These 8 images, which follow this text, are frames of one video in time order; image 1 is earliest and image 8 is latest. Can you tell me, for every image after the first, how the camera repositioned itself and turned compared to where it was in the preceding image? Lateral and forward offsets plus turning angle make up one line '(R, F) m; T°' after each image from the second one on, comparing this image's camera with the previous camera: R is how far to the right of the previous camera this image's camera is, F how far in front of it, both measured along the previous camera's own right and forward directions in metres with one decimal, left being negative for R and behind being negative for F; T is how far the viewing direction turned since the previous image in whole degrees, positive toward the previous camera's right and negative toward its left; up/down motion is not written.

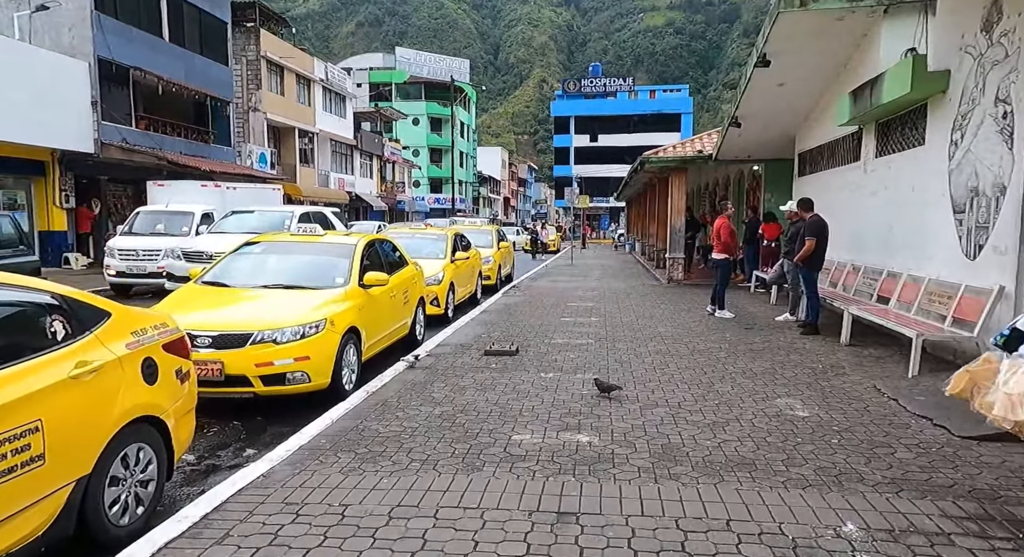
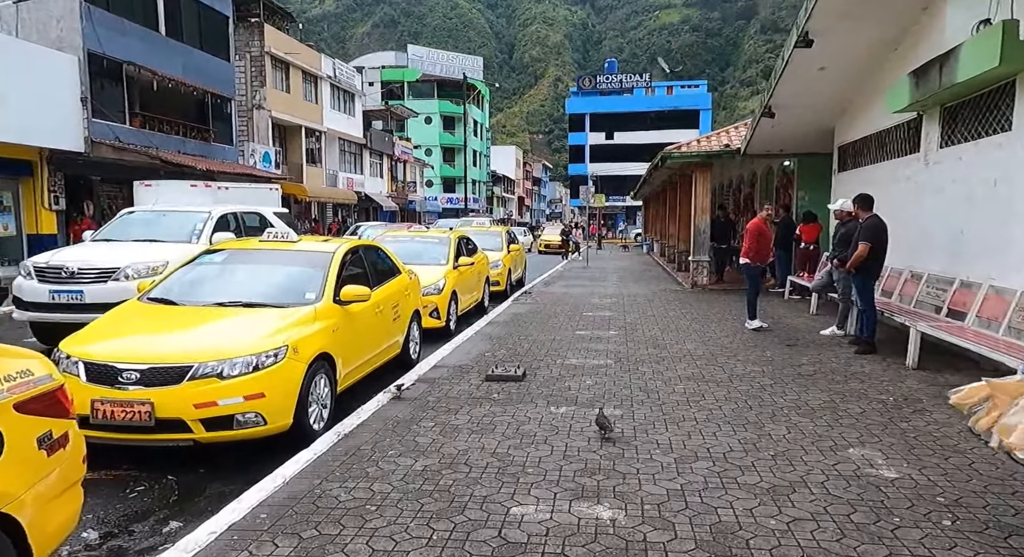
(+0.1, +1.1) m; -1°
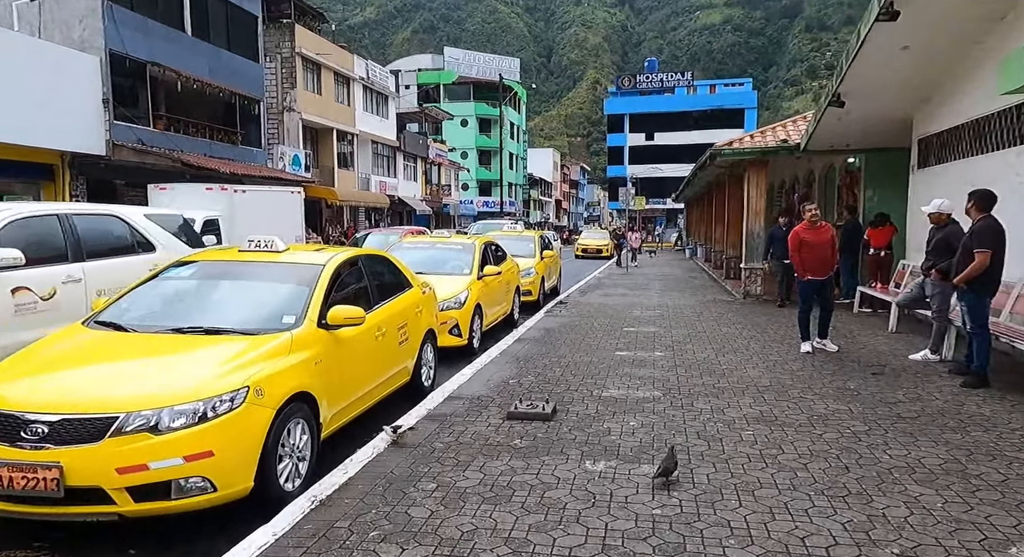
(+0.1, +1.2) m; -3°
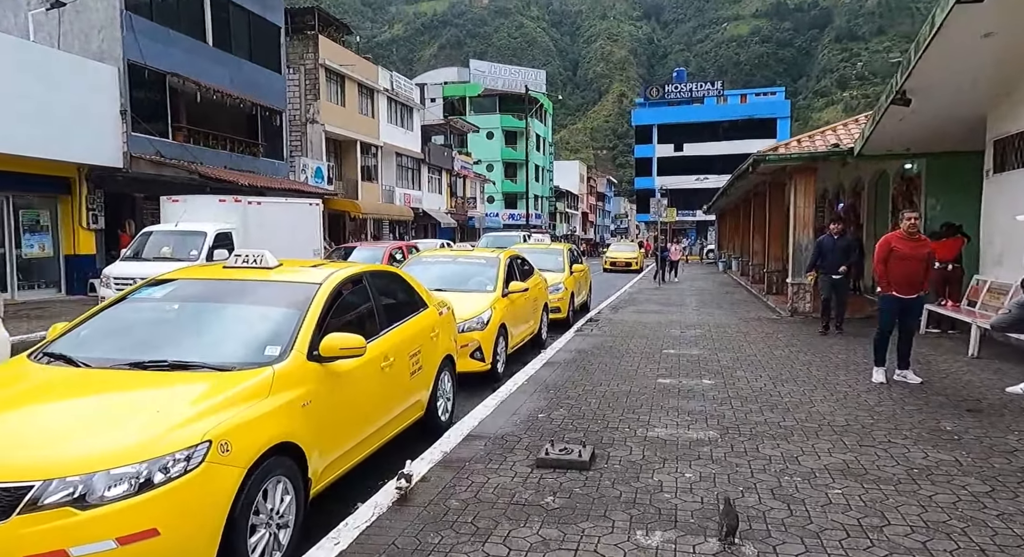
(0.0, +0.9) m; -2°
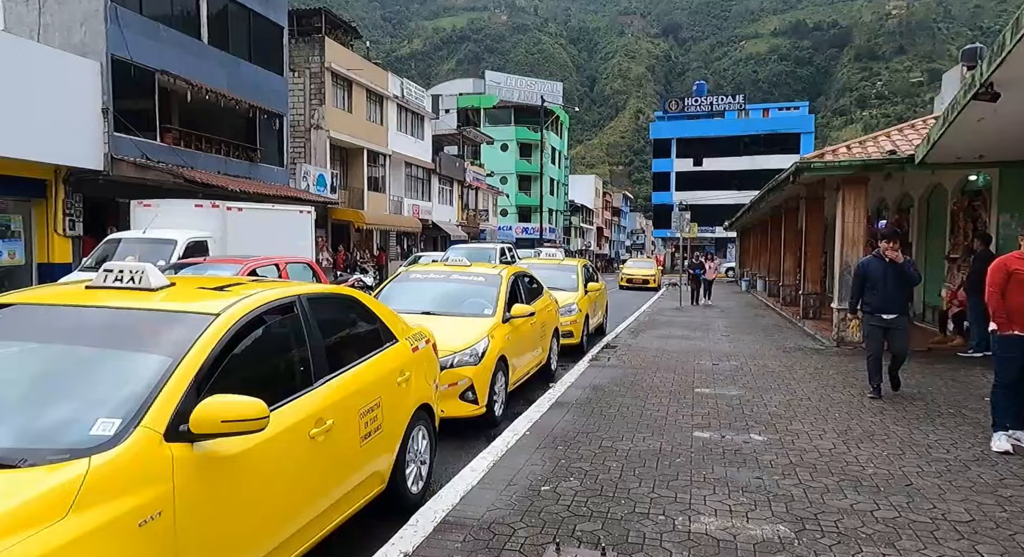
(+0.1, +1.5) m; -1°
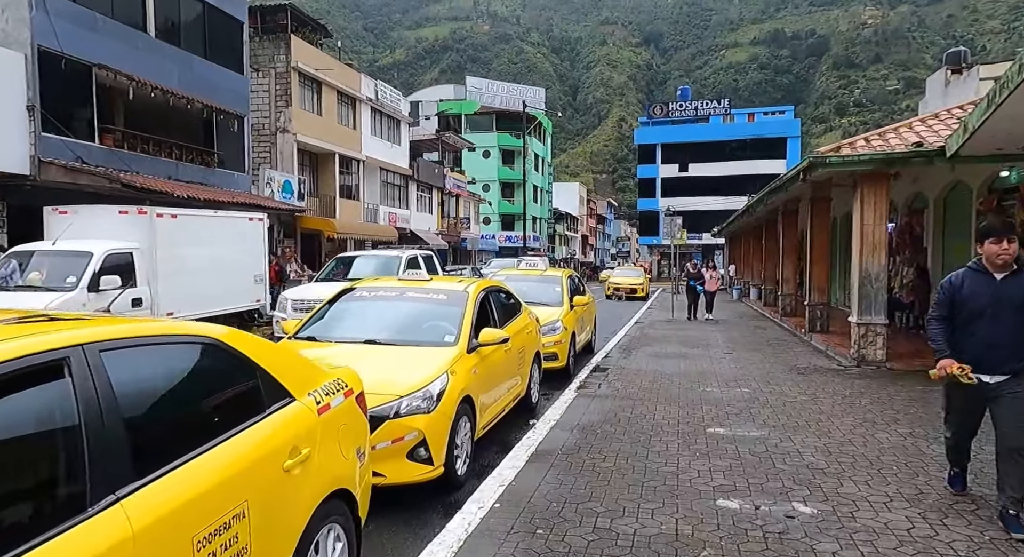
(+0.2, +1.5) m; +1°
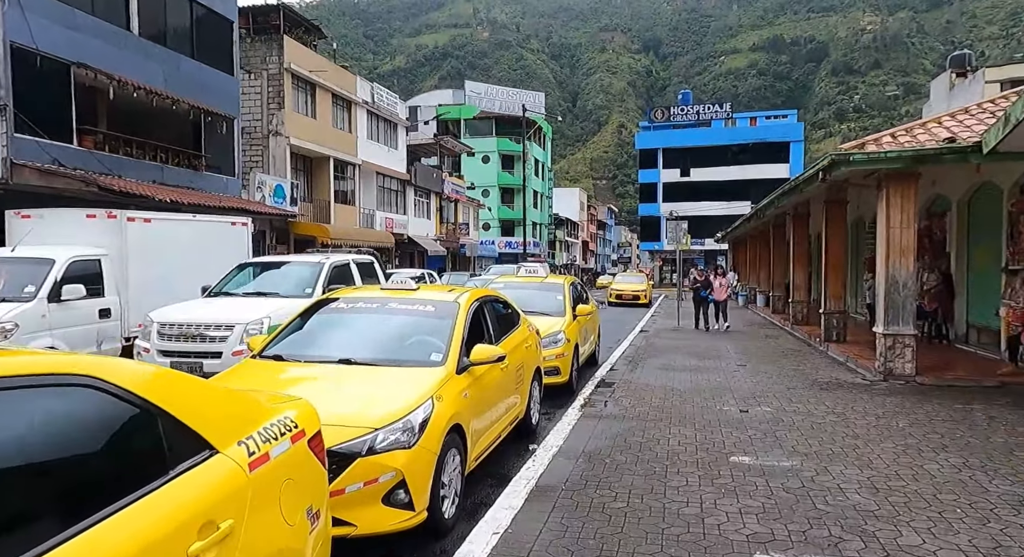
(0.0, +0.8) m; 0°
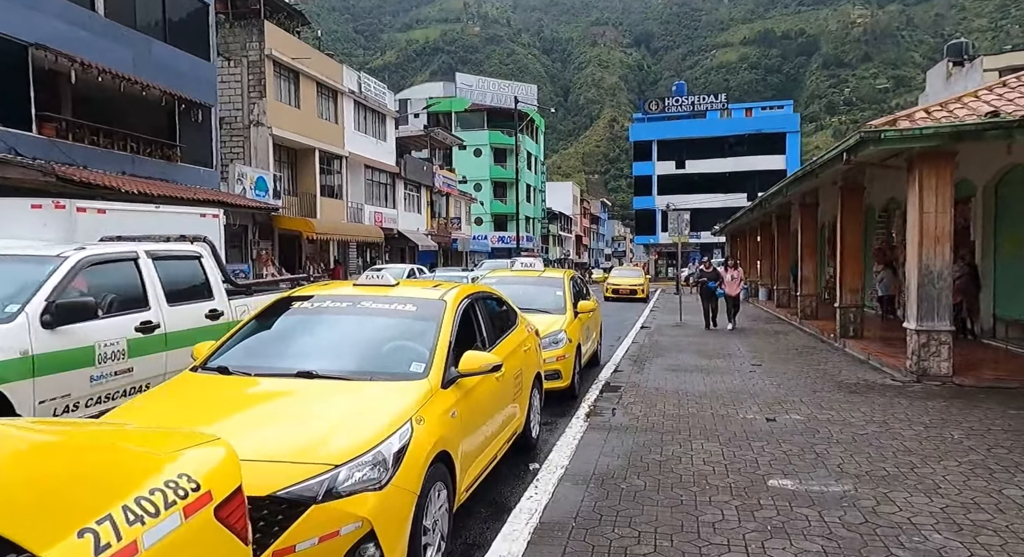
(0.0, +0.9) m; +1°
